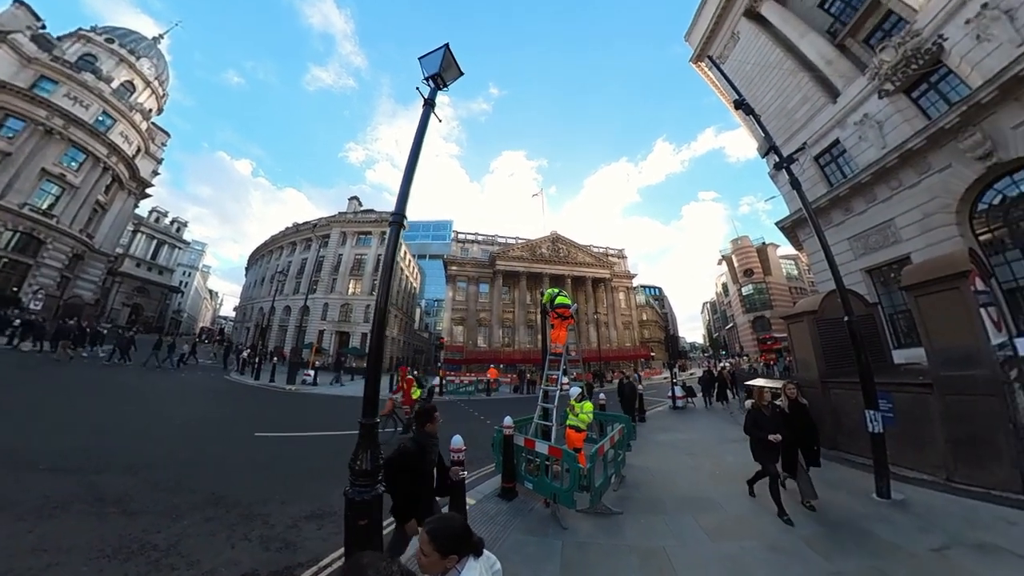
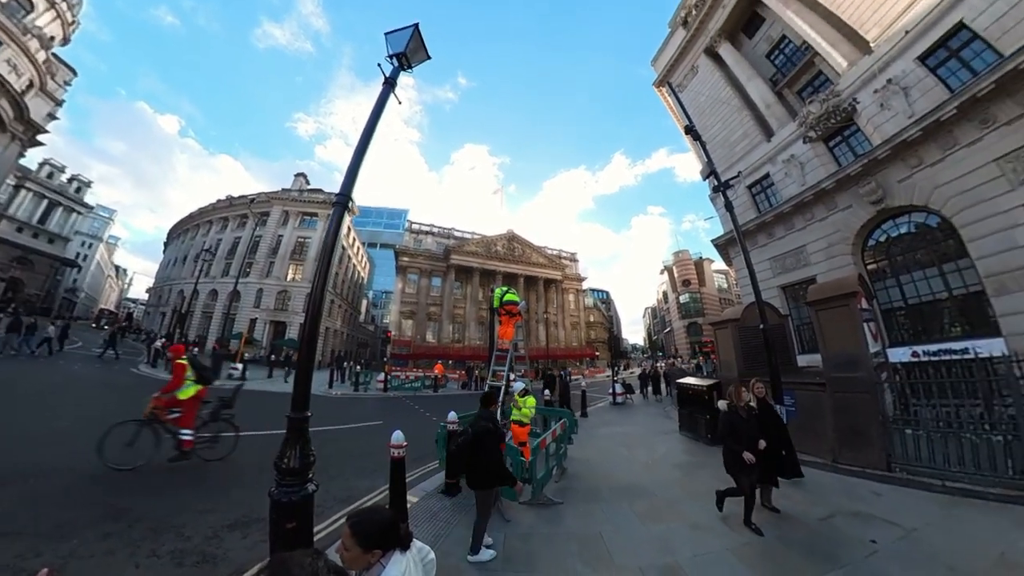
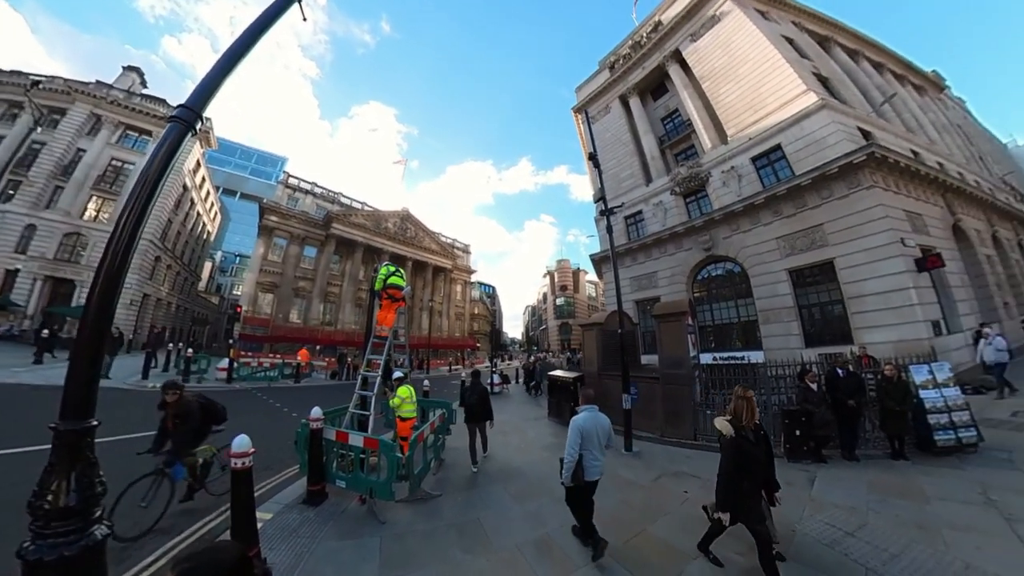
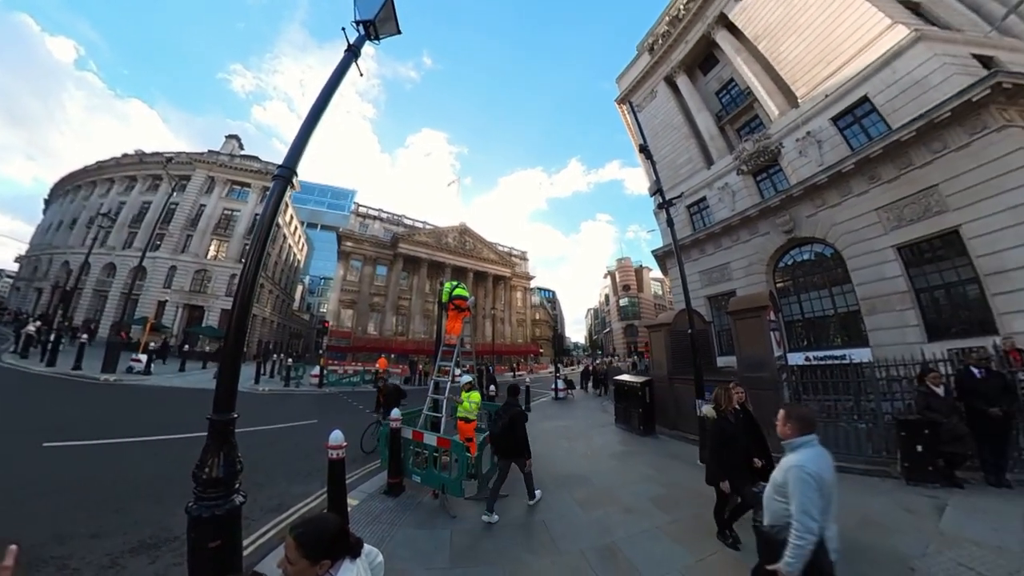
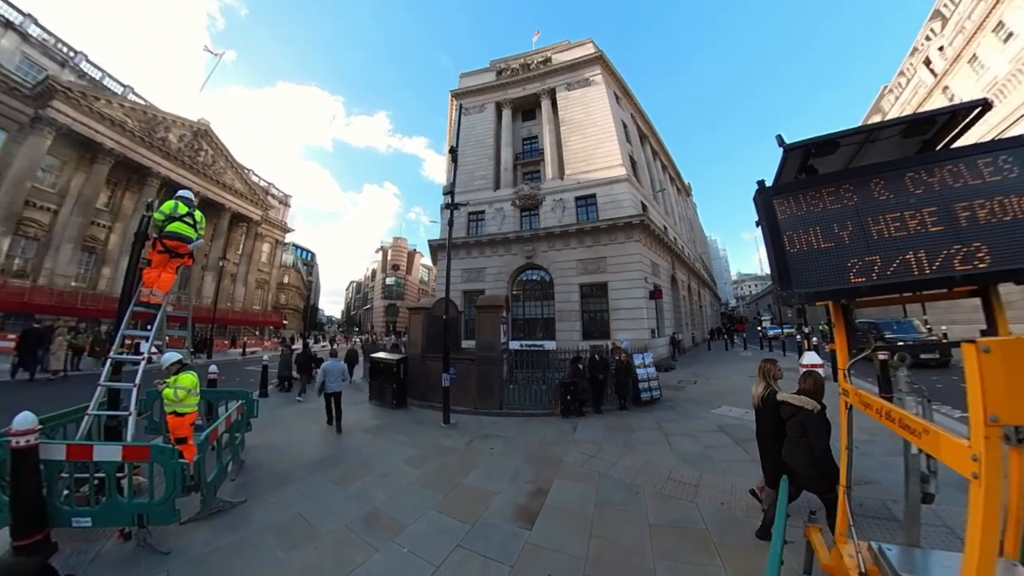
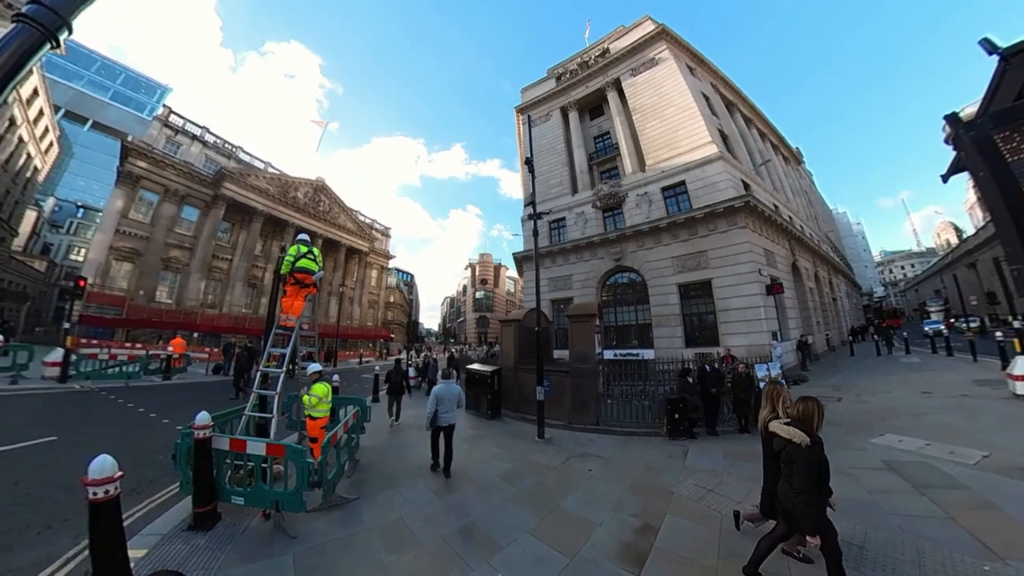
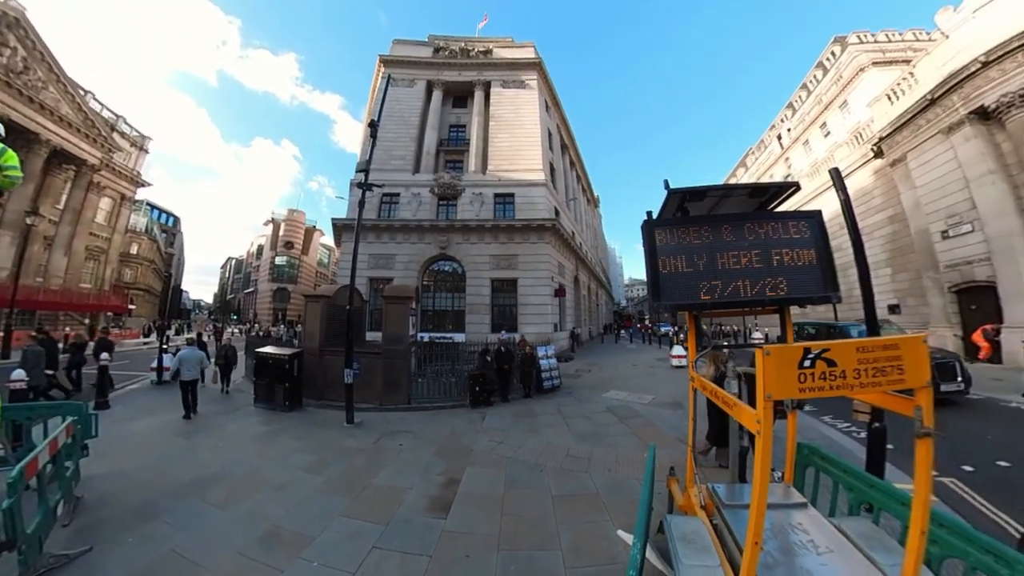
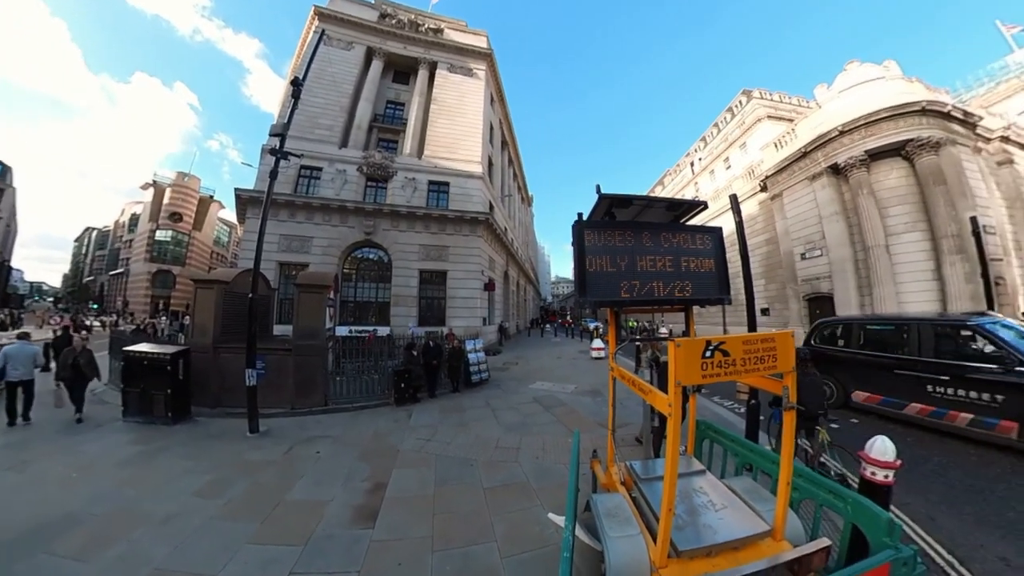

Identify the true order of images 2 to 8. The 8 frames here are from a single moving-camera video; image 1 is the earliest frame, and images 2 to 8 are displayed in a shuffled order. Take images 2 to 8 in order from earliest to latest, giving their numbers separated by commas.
2, 4, 3, 6, 5, 7, 8
